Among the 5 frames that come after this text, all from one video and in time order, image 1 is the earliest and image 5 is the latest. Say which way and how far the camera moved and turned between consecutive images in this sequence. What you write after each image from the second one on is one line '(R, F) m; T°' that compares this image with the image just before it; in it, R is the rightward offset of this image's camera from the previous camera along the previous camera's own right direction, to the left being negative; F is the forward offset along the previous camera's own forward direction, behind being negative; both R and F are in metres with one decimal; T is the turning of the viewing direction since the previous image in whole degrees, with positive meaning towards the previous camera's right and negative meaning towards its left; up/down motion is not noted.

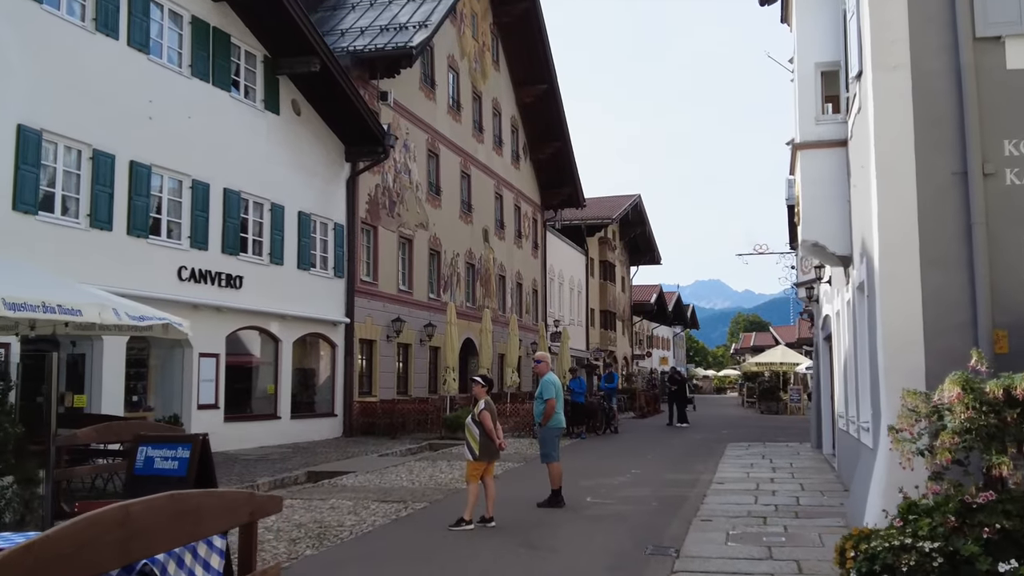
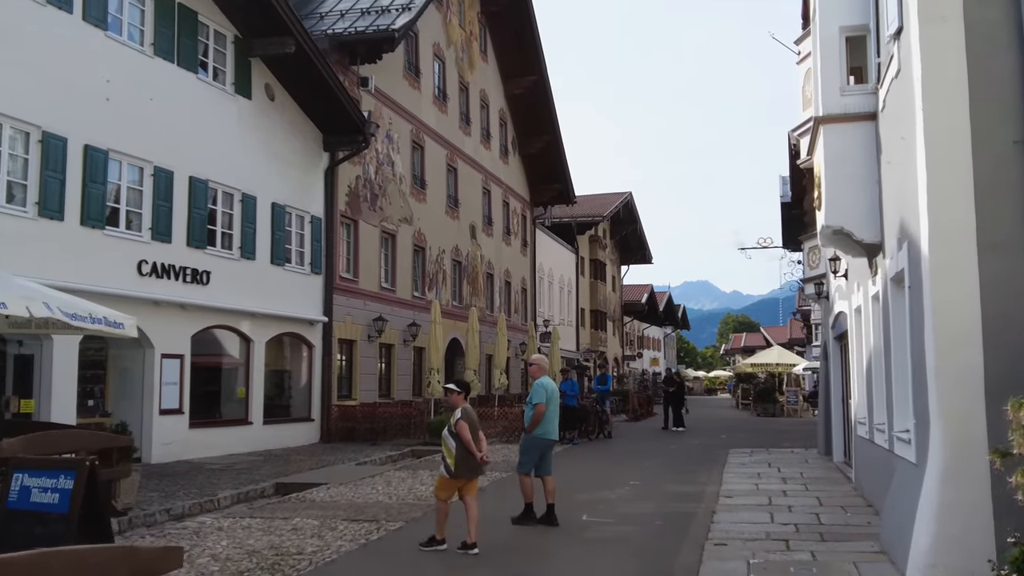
(0.0, +1.3) m; +1°
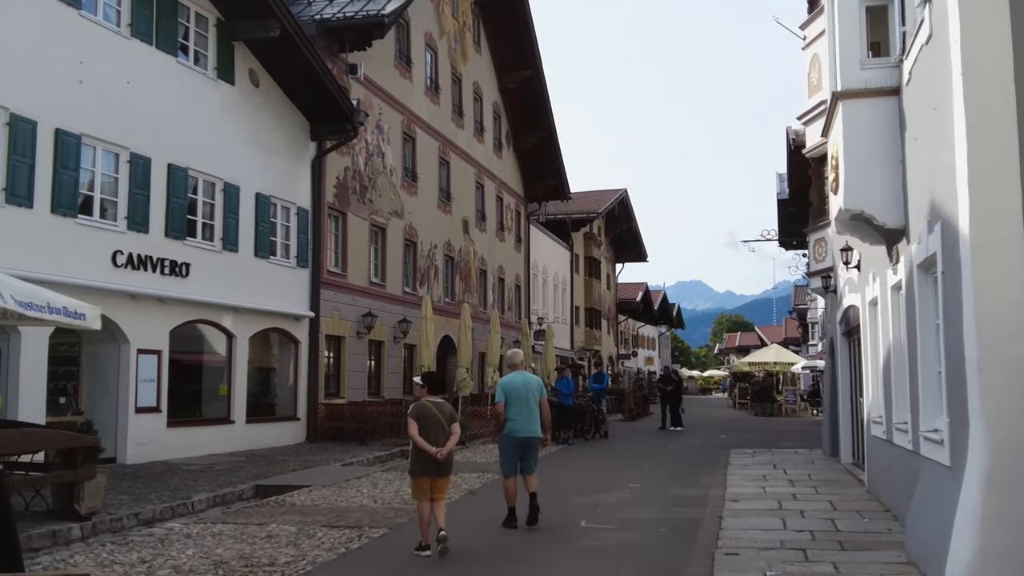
(0.0, +0.7) m; 0°
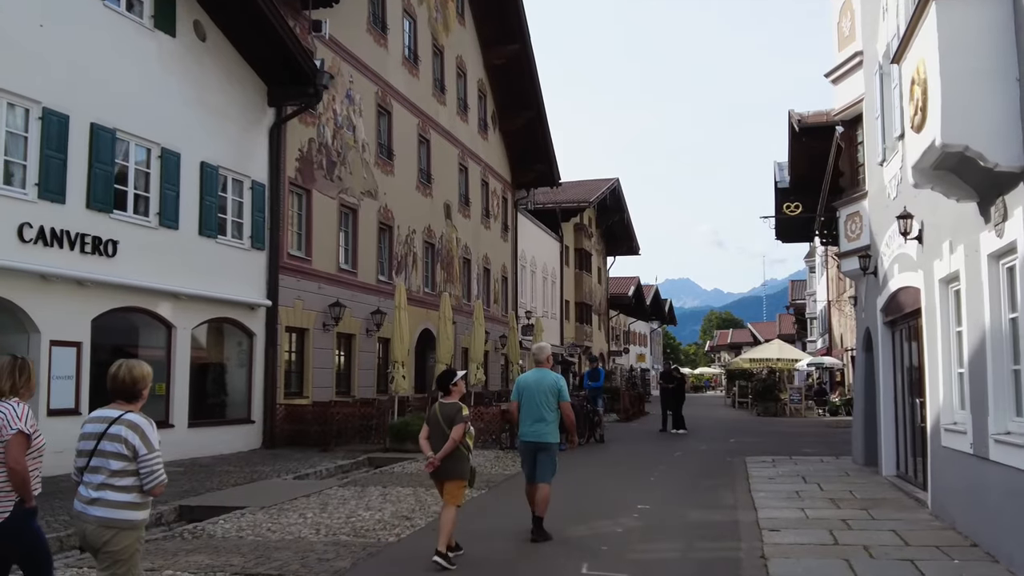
(+0.1, +2.5) m; +1°
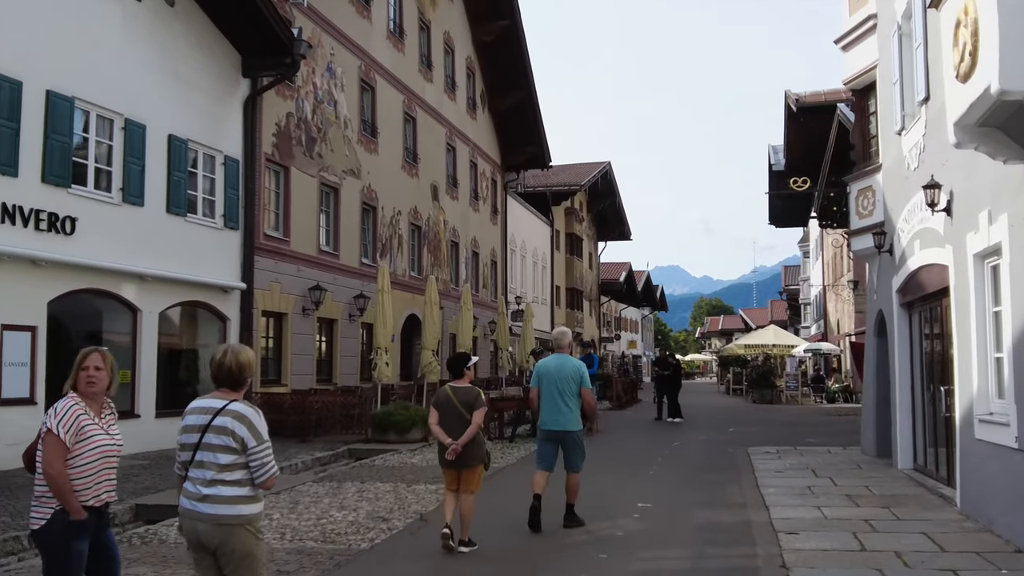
(0.0, +1.0) m; +1°
